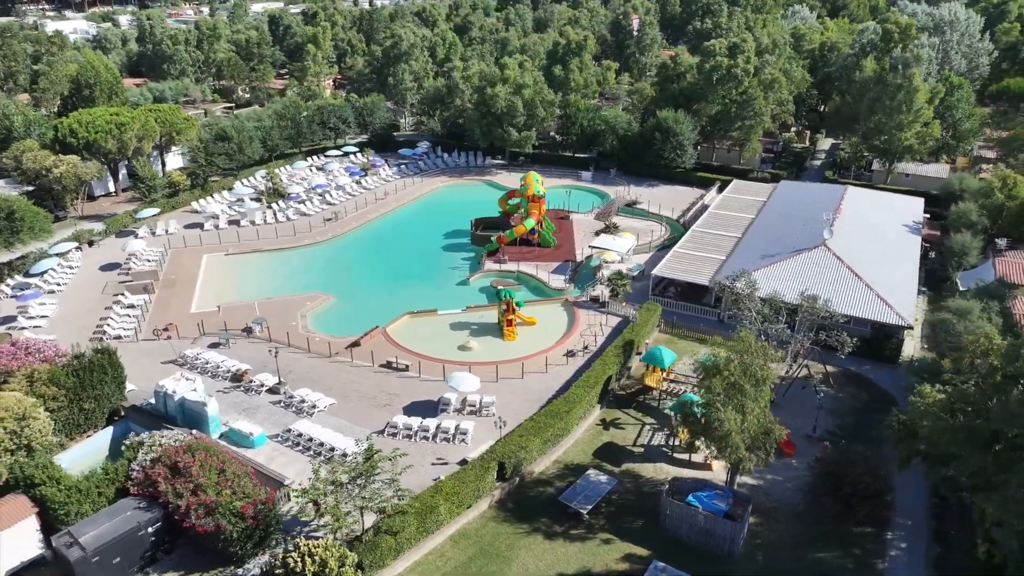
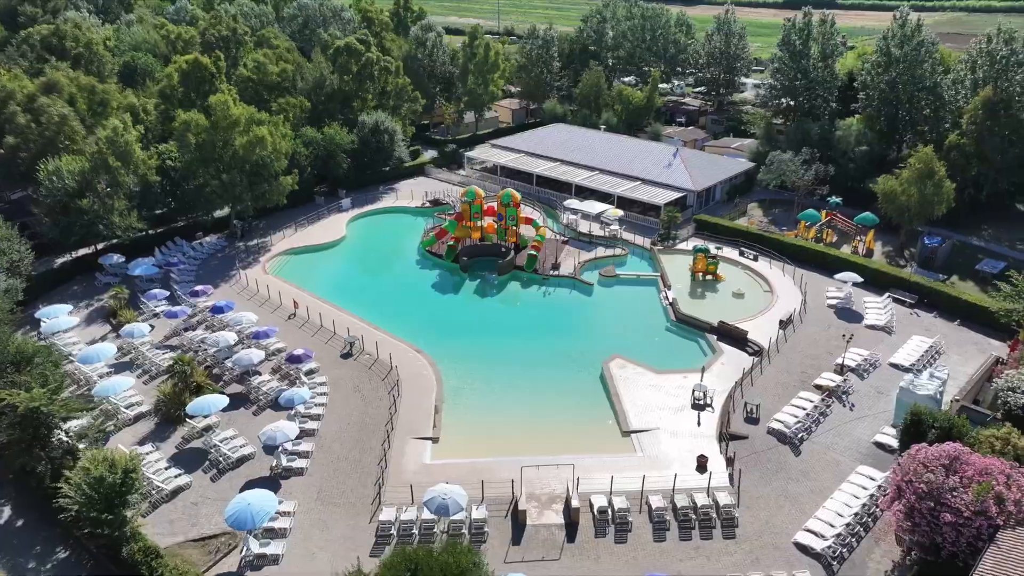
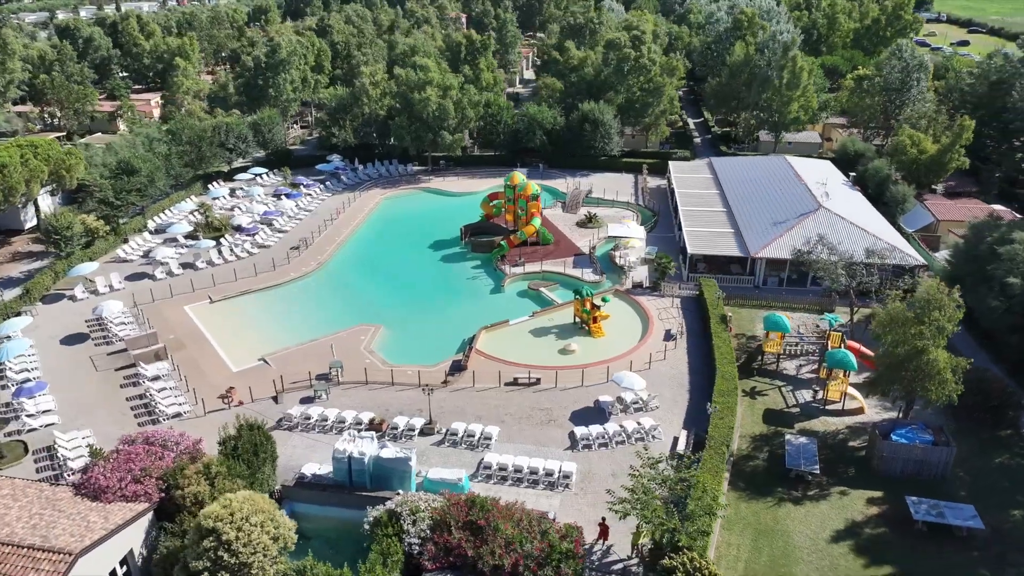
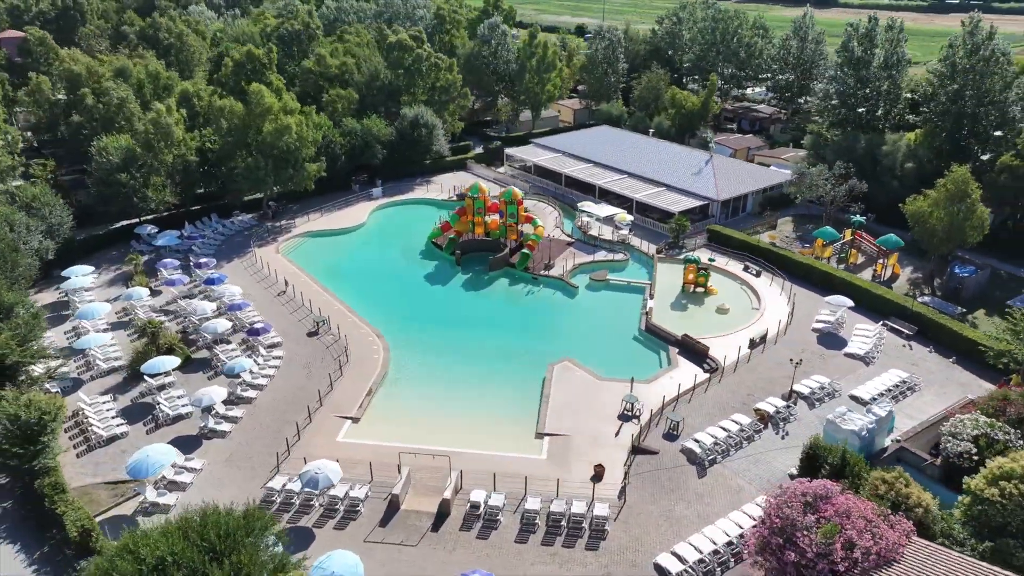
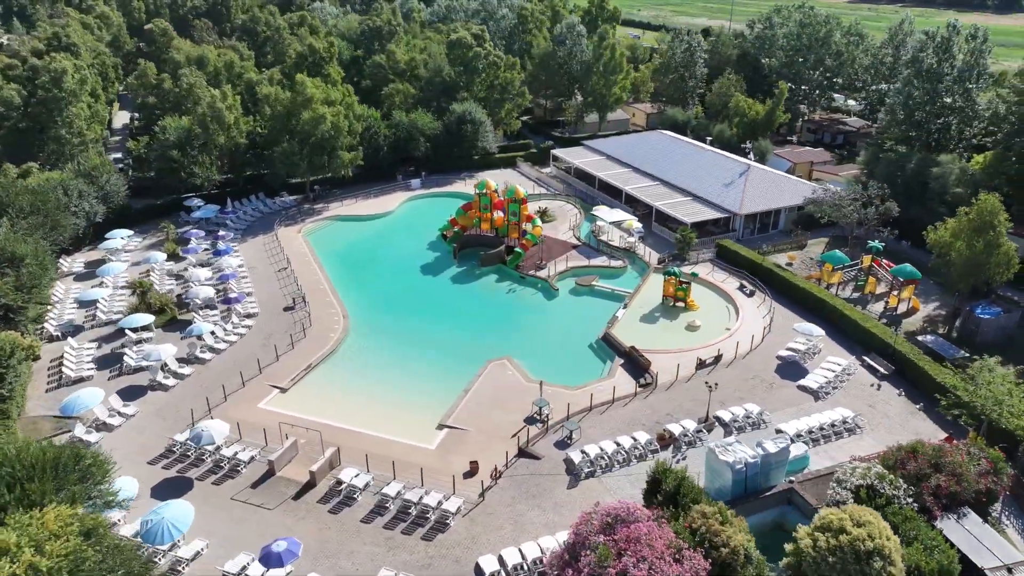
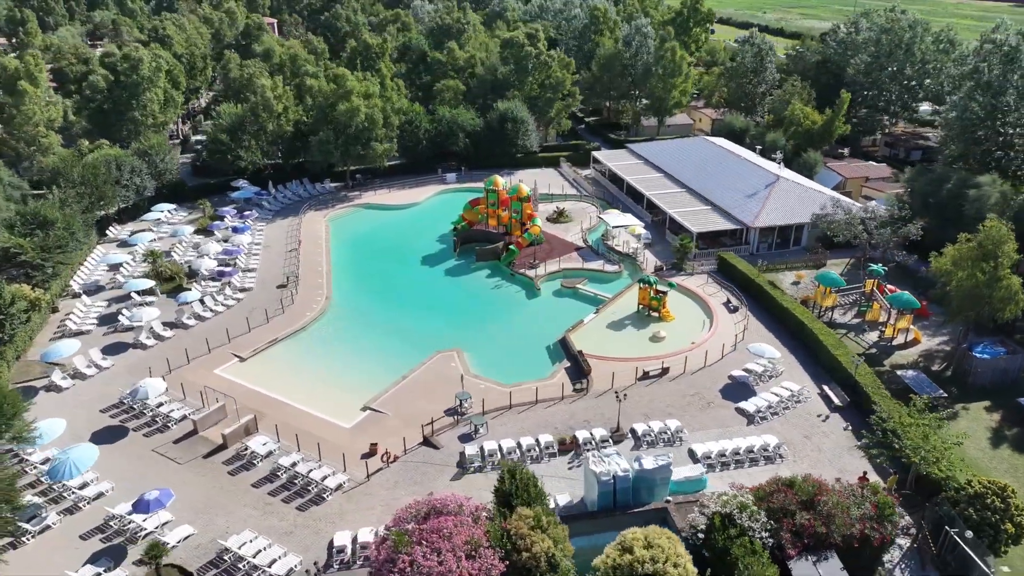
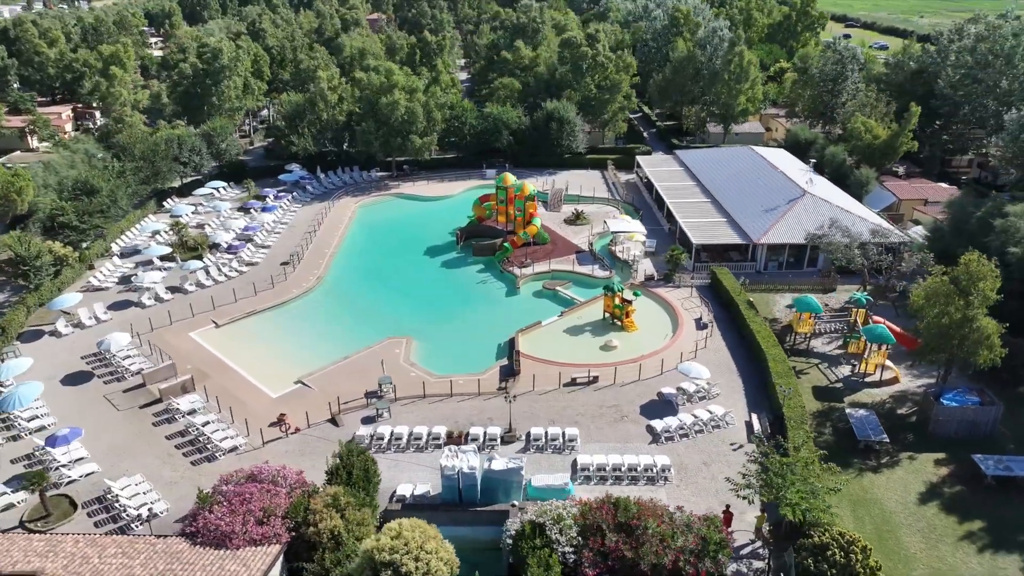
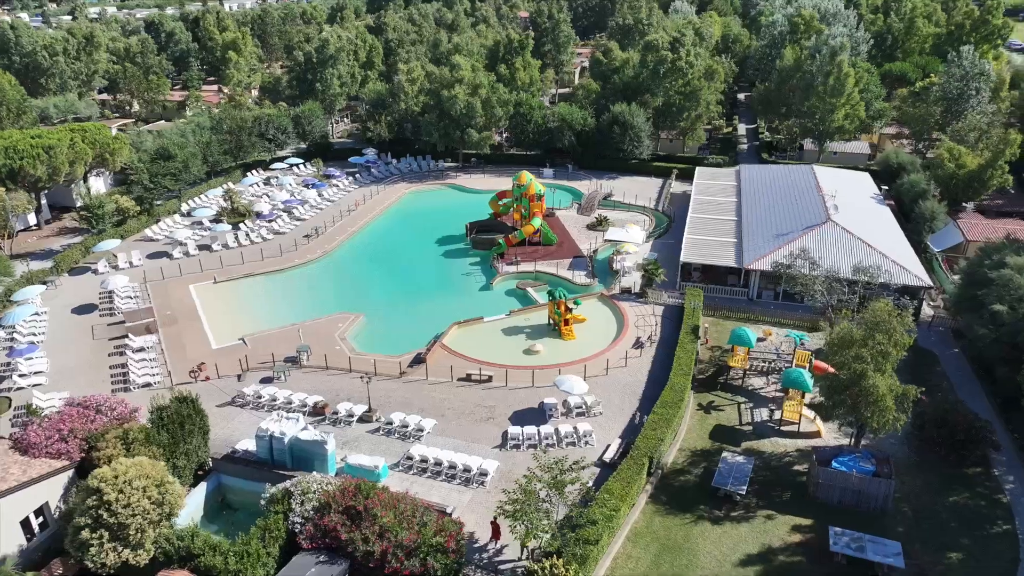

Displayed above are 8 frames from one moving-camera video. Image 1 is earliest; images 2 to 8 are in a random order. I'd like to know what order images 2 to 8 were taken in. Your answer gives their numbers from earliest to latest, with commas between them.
8, 3, 7, 6, 5, 4, 2
